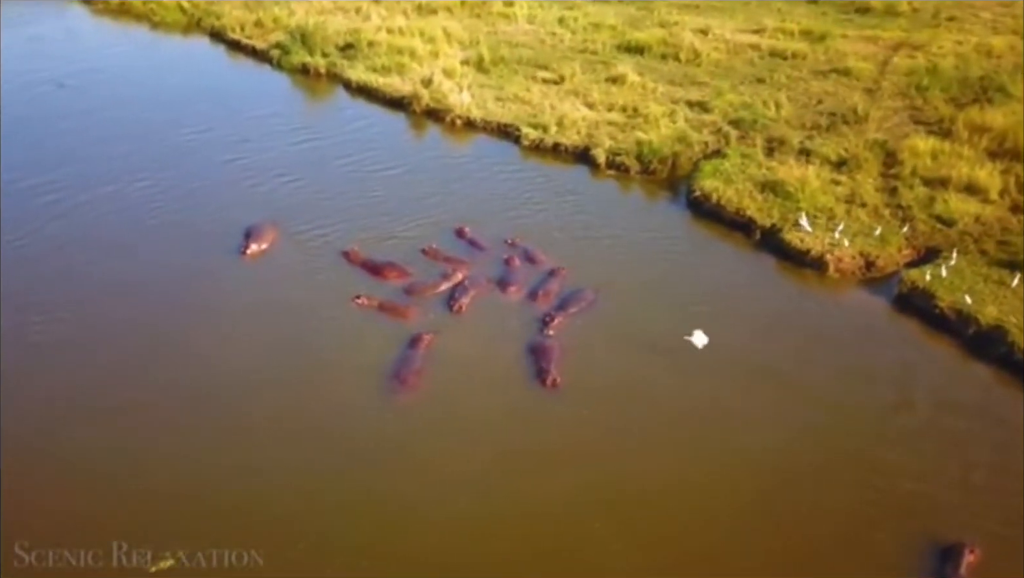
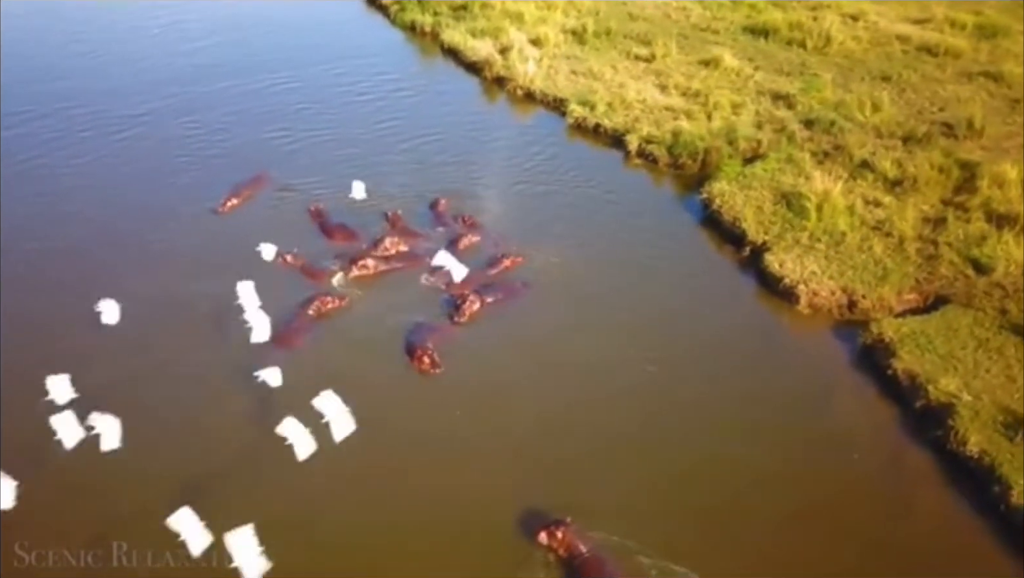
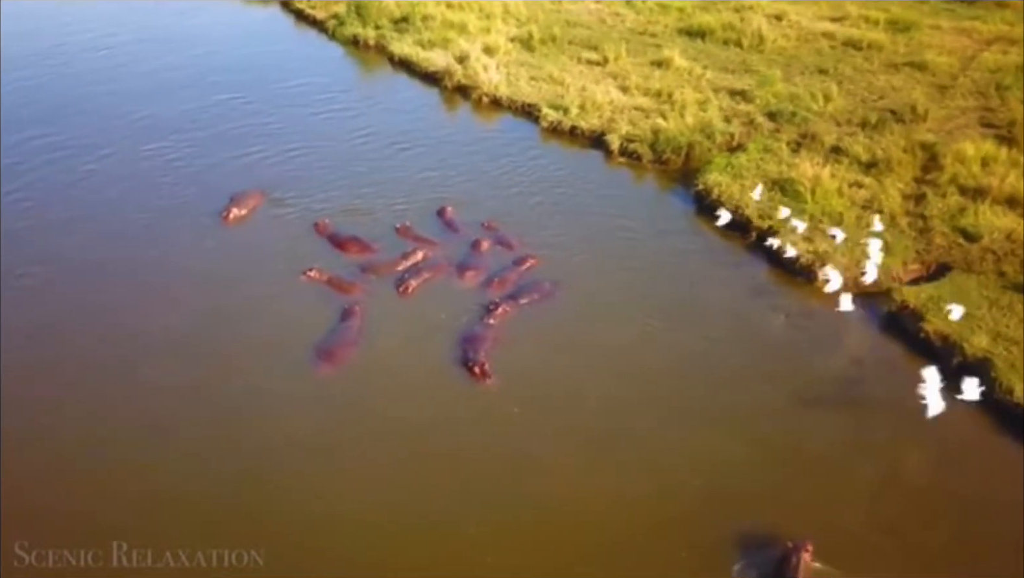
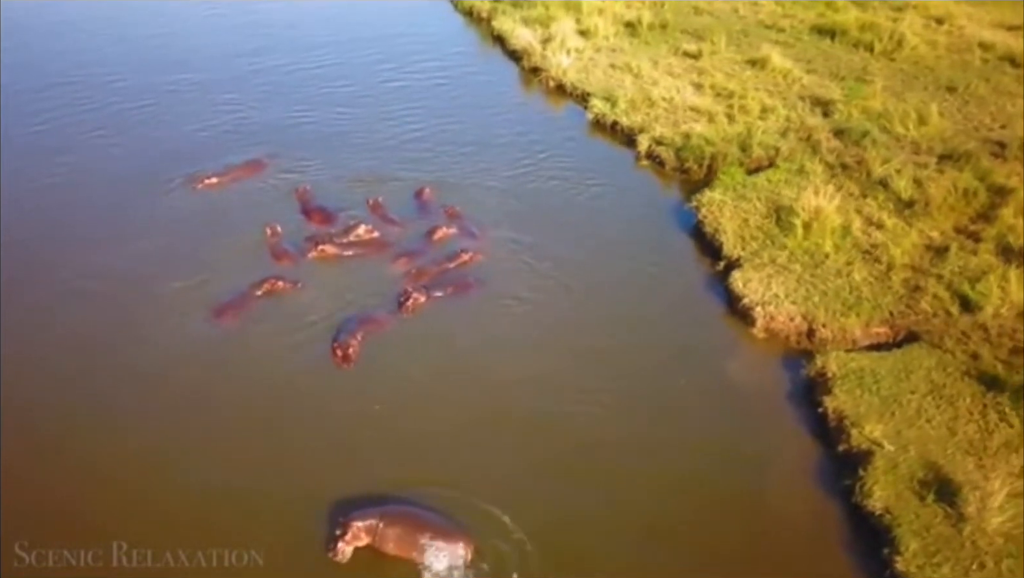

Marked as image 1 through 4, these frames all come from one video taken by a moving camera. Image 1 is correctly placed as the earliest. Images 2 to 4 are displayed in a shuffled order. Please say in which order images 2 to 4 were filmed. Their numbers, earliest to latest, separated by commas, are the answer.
3, 2, 4
